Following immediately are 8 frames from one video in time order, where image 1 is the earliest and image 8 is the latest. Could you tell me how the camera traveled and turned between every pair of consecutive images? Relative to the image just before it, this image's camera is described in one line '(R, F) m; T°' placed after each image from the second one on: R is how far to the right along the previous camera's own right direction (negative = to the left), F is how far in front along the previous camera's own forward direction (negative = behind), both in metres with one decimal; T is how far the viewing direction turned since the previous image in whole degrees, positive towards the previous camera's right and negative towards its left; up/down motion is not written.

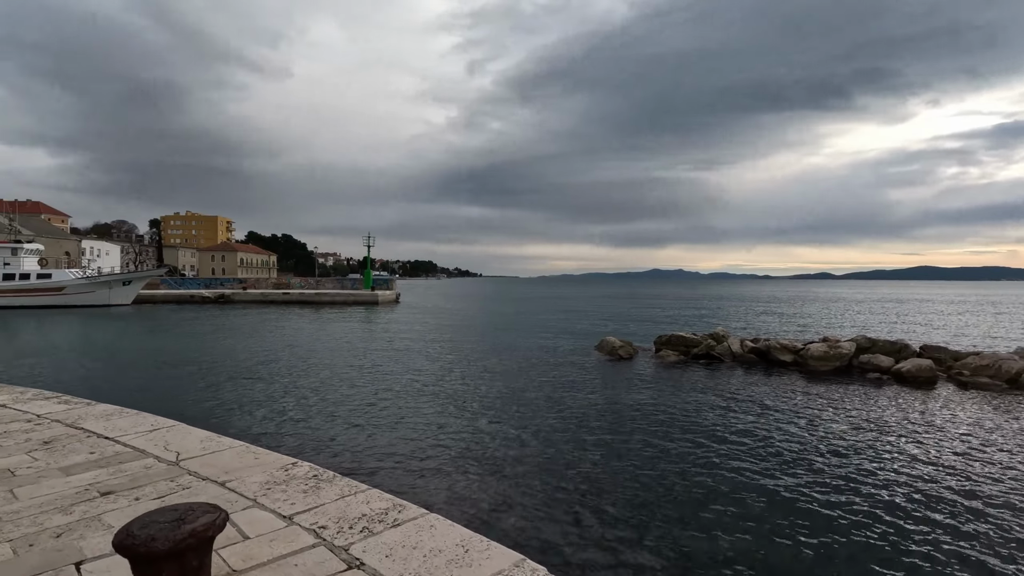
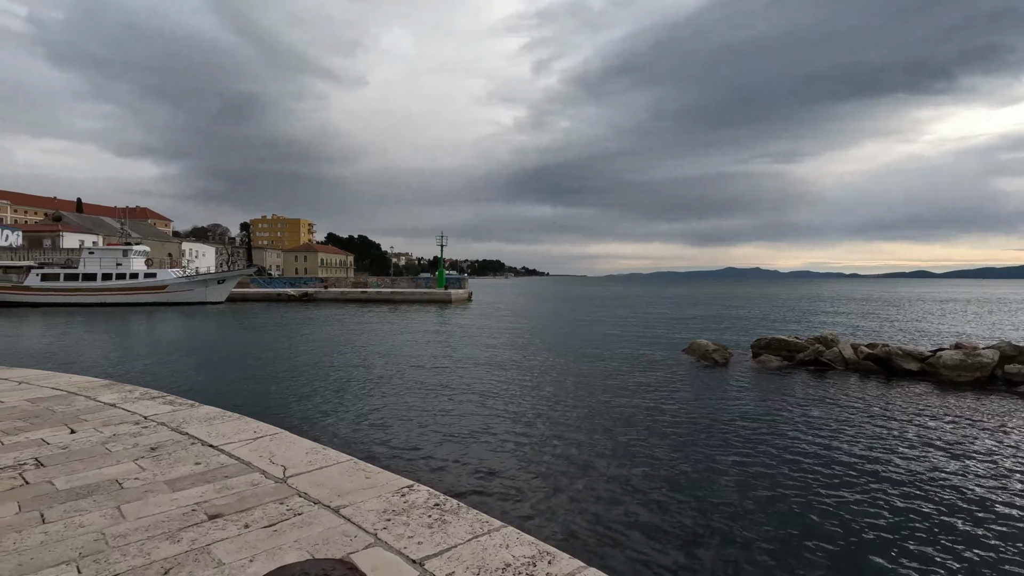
(-0.6, +0.7) m; -7°
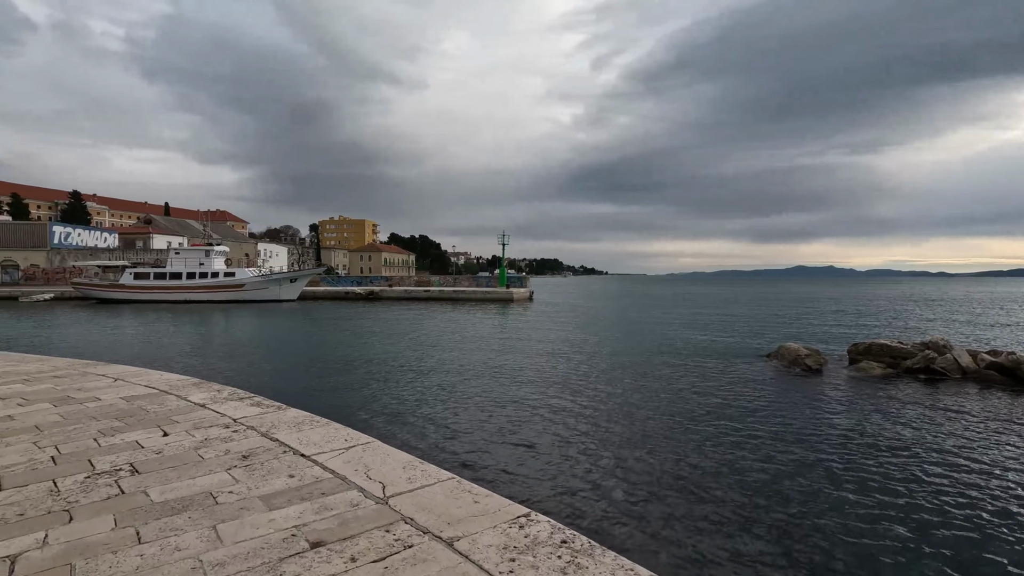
(-0.5, +0.5) m; -6°
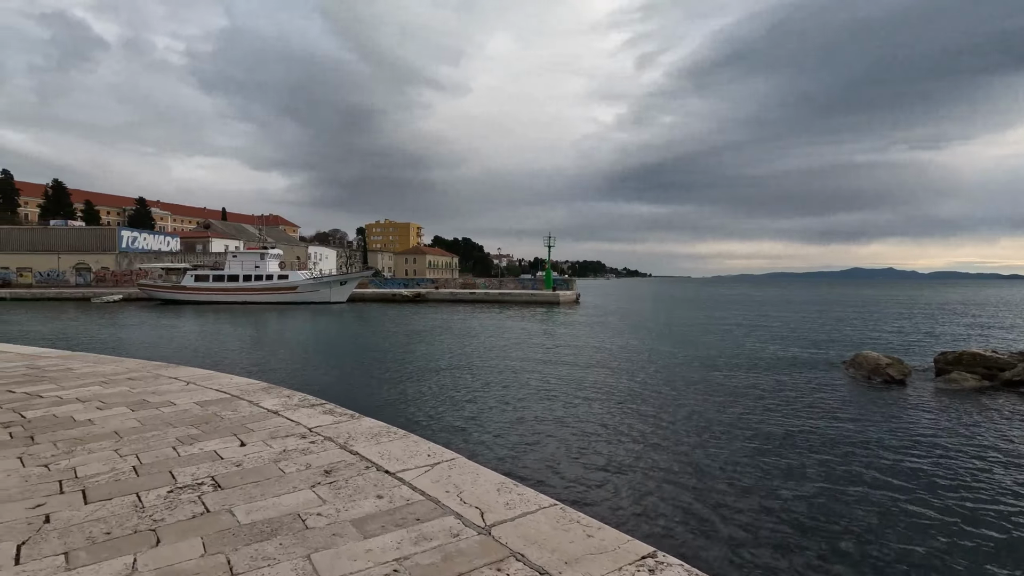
(-0.5, +0.4) m; -4°
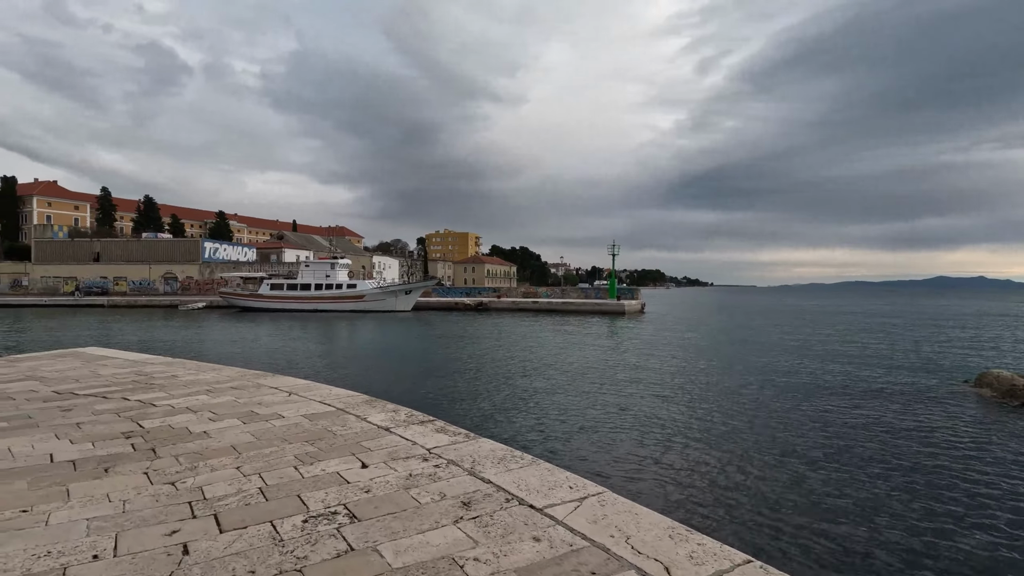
(-0.7, +0.5) m; -6°
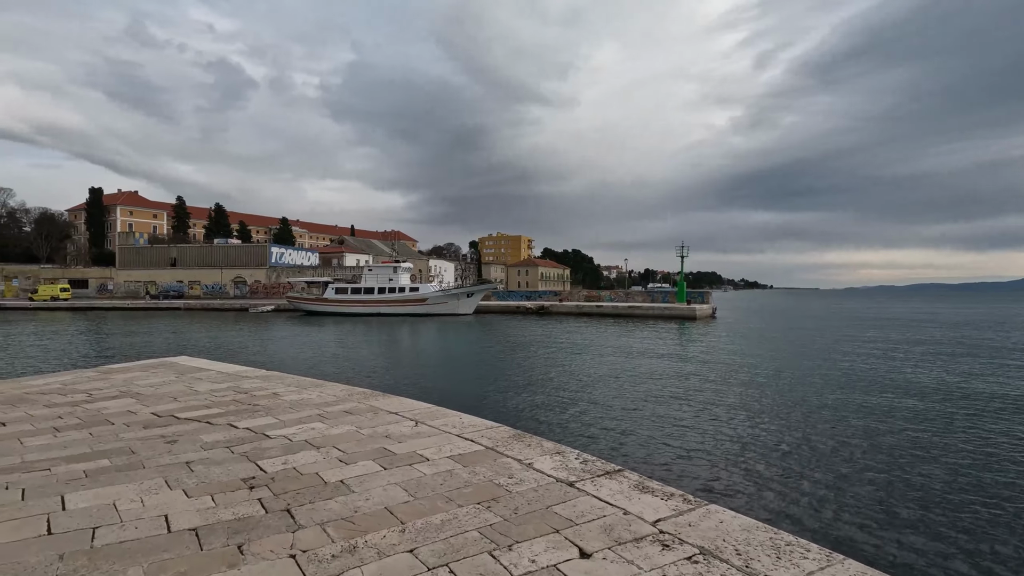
(-1.4, +1.4) m; -5°
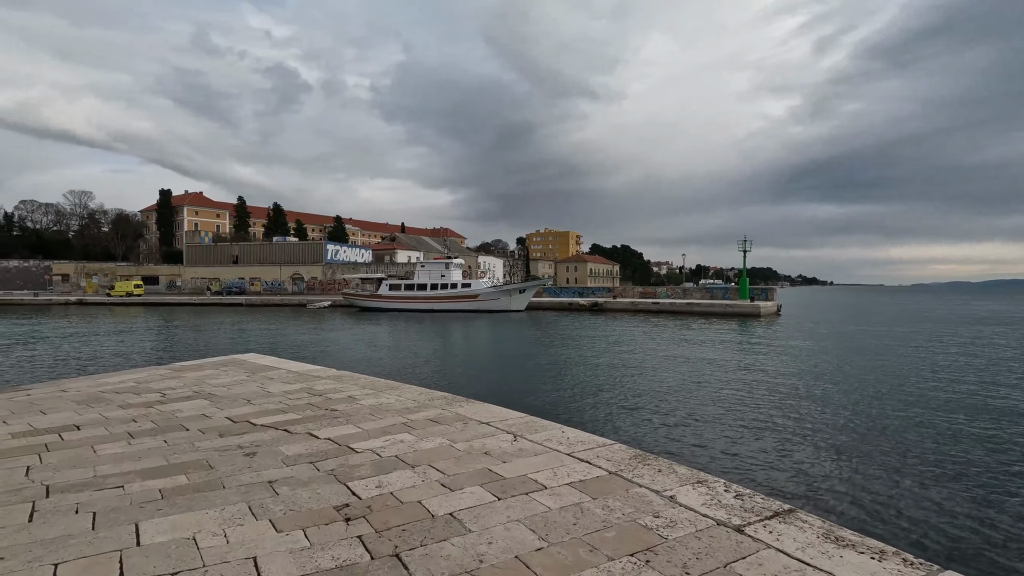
(-0.7, +0.8) m; -5°
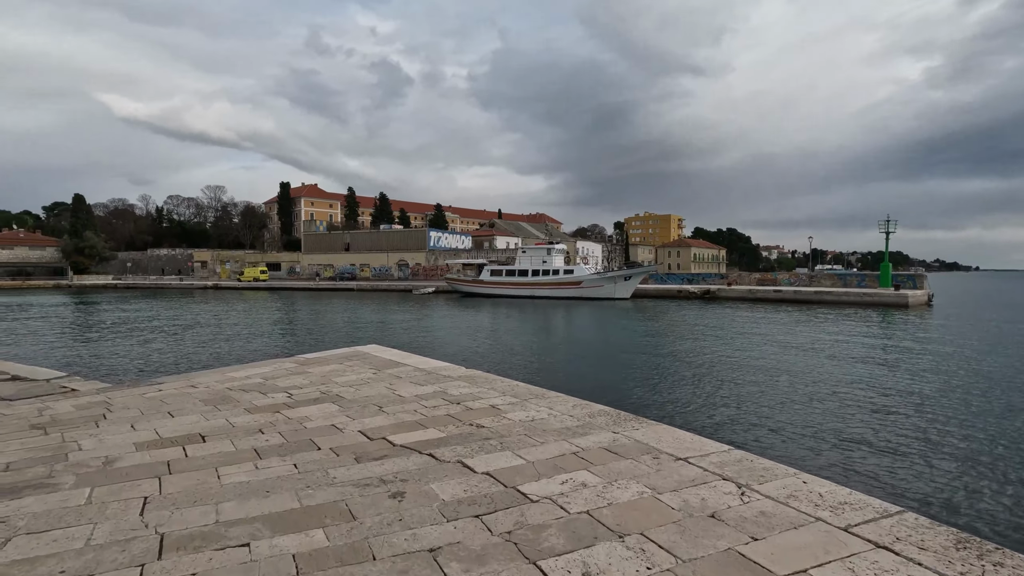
(-1.0, +1.4) m; -10°
